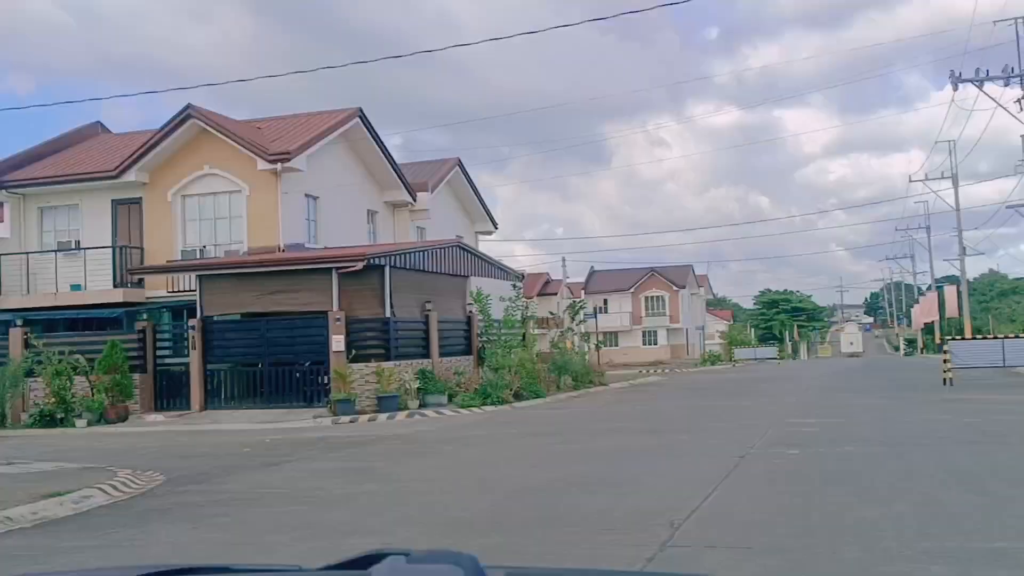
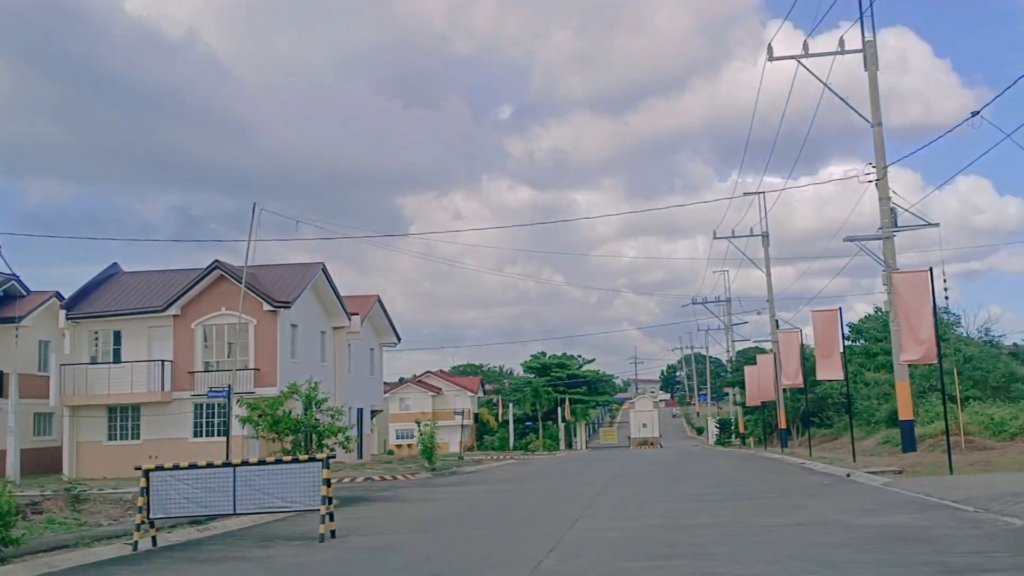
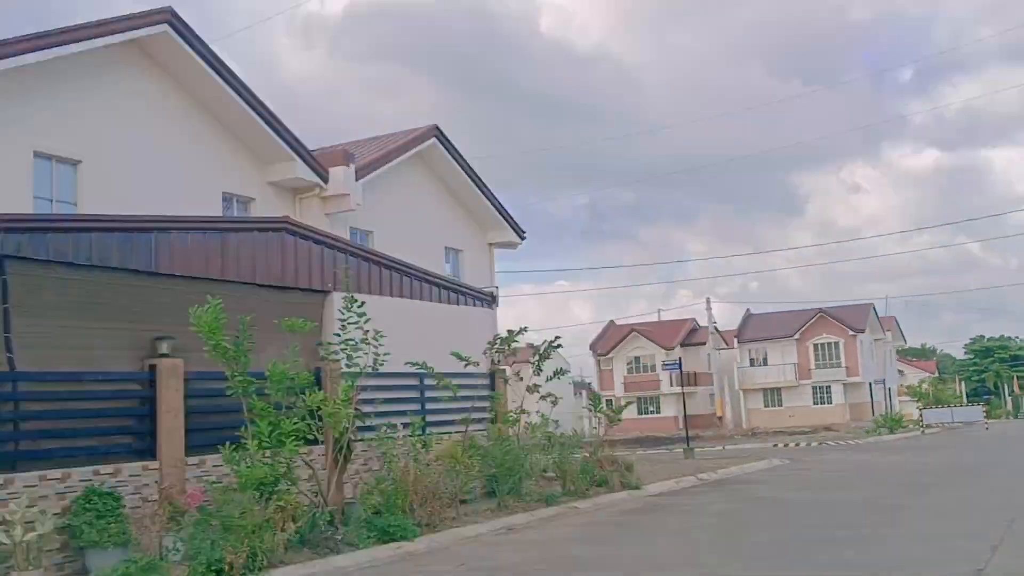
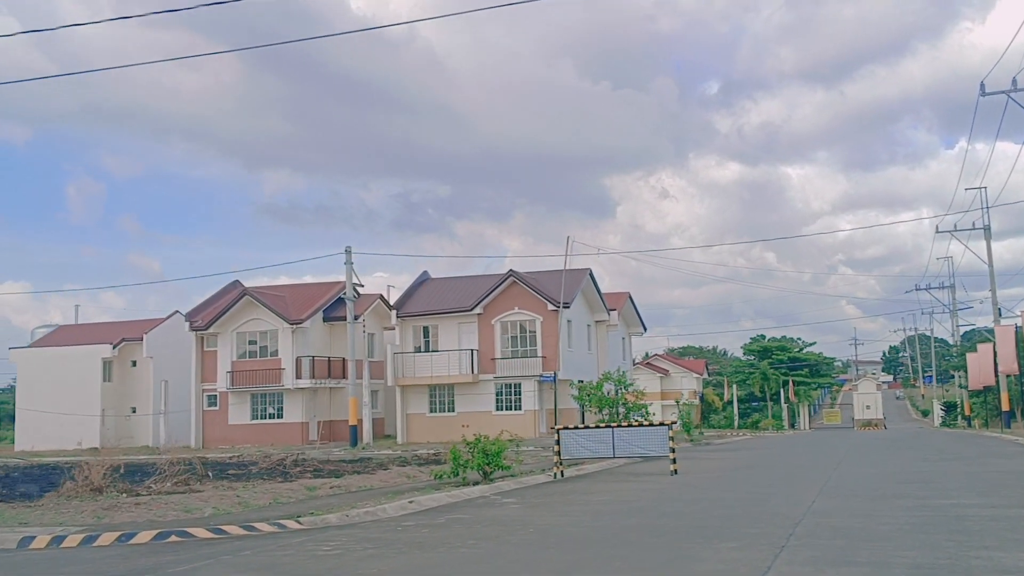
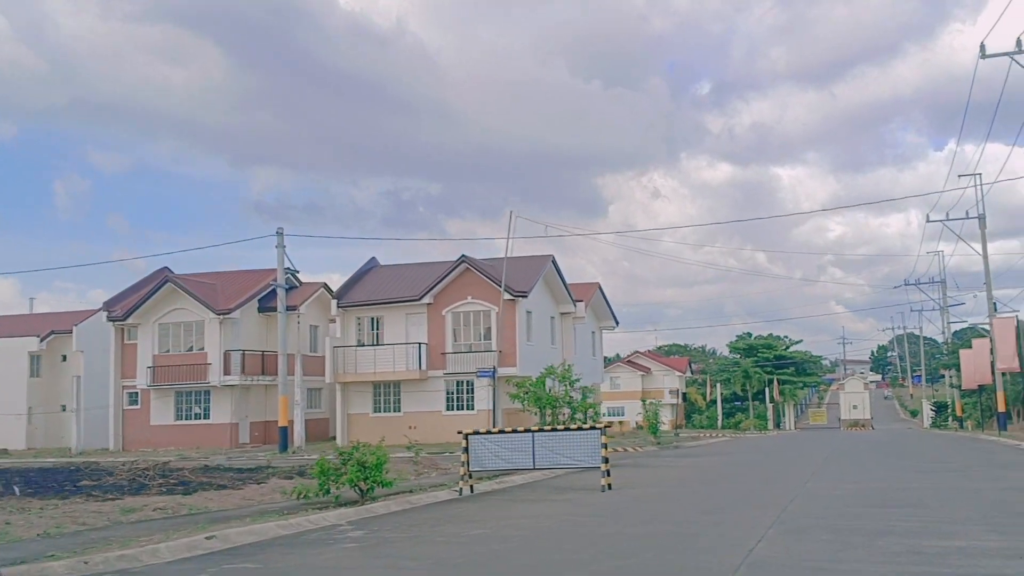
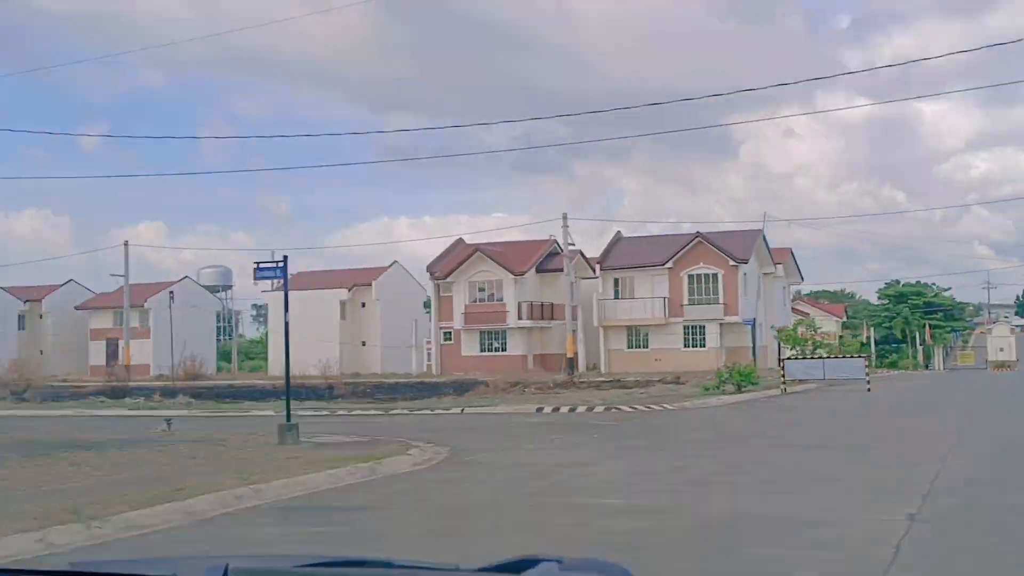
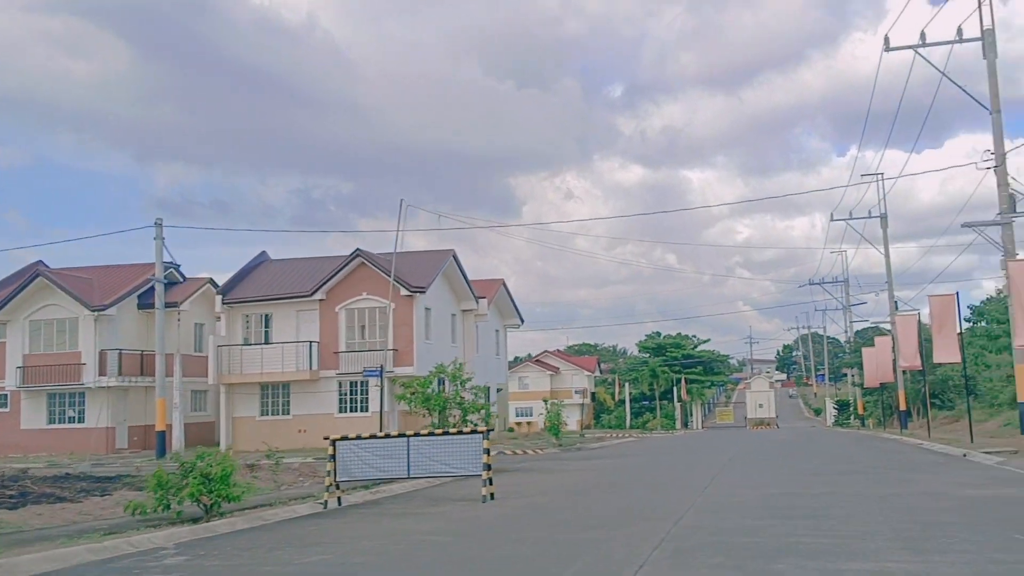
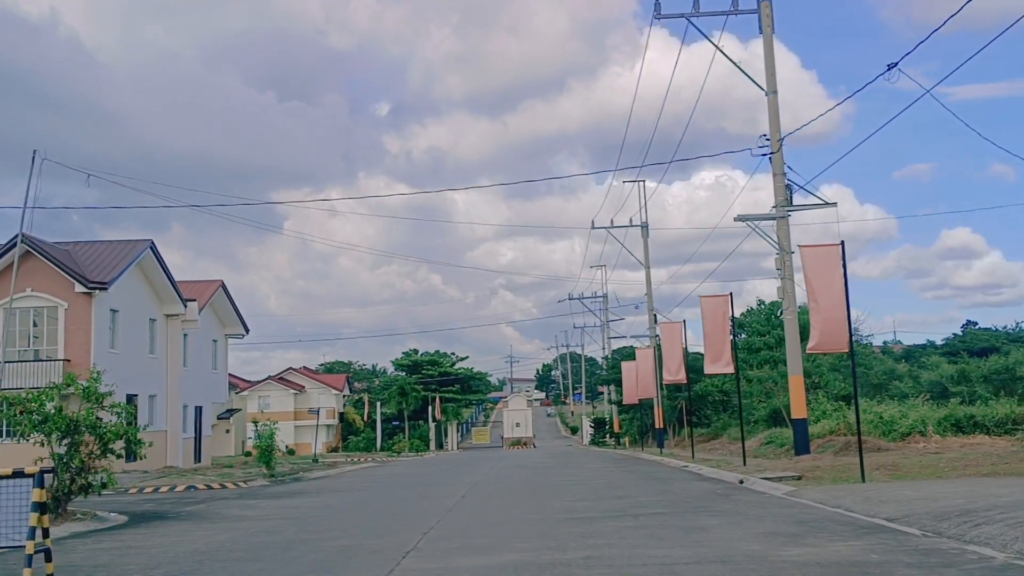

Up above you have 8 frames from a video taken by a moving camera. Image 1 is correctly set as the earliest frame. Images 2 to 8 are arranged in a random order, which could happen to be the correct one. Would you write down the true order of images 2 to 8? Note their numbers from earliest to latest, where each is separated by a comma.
3, 6, 4, 5, 7, 2, 8
